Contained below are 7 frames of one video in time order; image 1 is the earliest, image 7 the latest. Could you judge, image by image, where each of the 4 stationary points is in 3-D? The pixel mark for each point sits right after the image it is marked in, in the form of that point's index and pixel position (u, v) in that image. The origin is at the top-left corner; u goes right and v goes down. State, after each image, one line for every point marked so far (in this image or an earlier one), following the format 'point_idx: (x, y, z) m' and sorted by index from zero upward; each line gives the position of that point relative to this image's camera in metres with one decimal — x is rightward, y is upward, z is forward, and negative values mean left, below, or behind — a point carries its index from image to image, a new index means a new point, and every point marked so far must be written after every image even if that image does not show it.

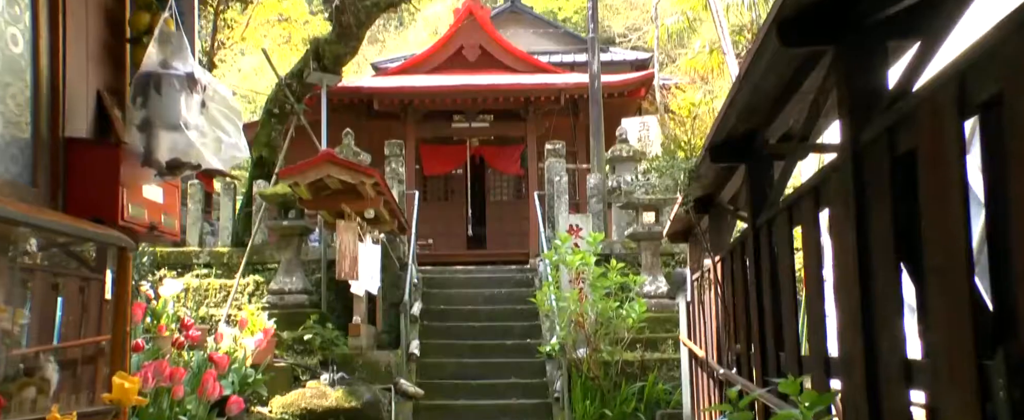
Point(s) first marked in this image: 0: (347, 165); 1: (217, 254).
0: (-1.3, +0.3, +7.7) m
1: (-3.2, -0.5, +10.6) m
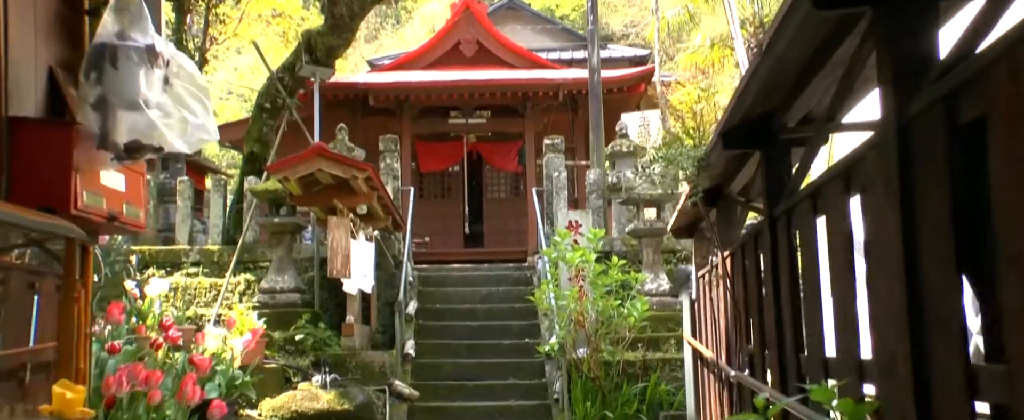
0: (-1.3, +0.4, +7.4) m
1: (-3.2, -0.4, +10.4) m
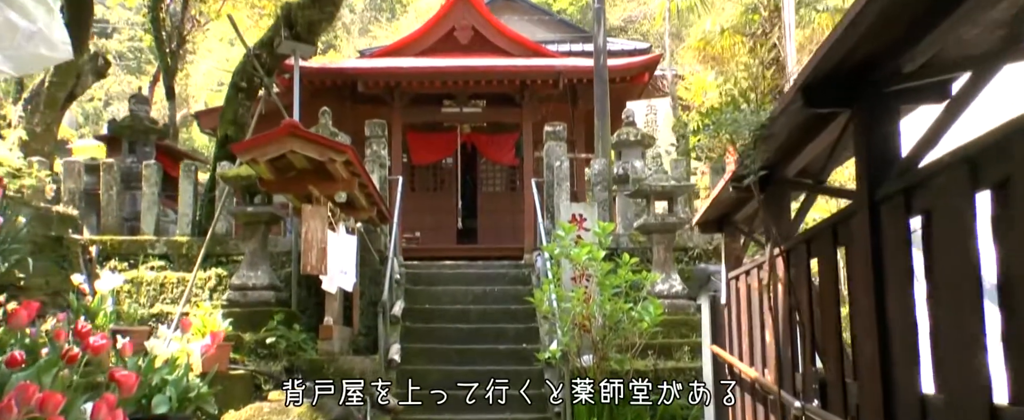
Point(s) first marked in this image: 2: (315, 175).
0: (-1.3, +0.5, +6.5) m
1: (-3.3, -0.3, +9.4) m
2: (-1.4, +0.2, +7.0) m
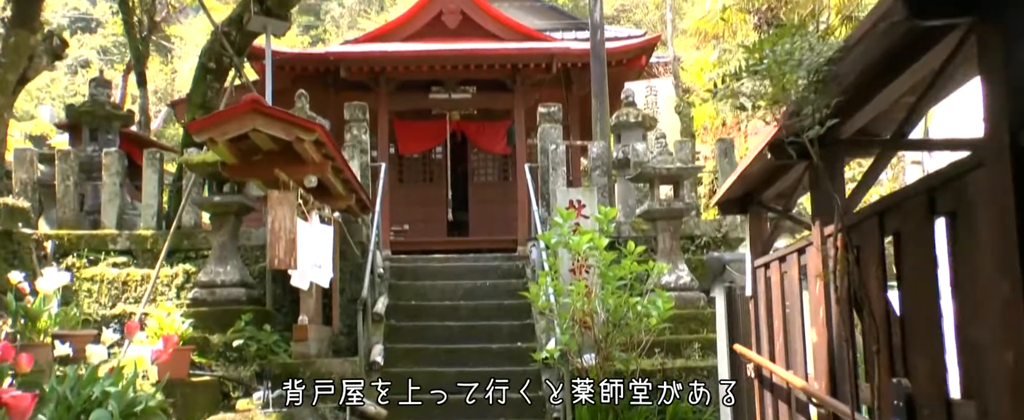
0: (-1.4, +0.5, +5.8) m
1: (-3.3, -0.3, +8.7) m
2: (-1.5, +0.3, +6.3) m
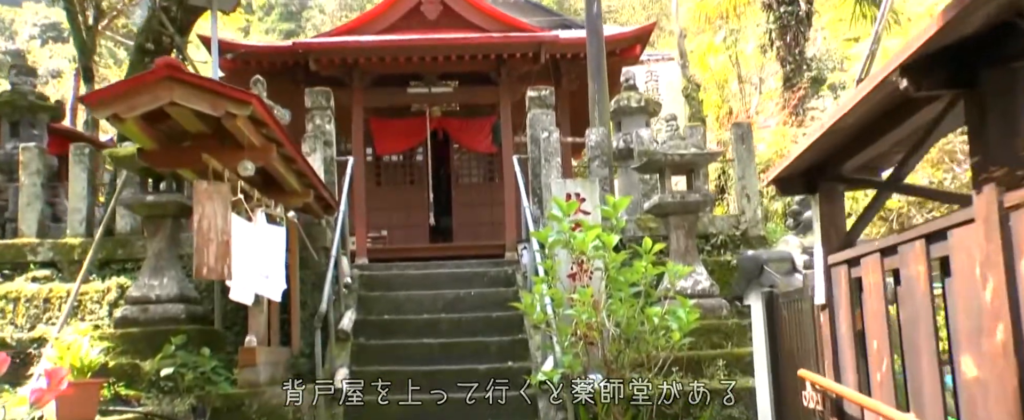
0: (-1.4, +0.6, +4.5) m
1: (-3.4, -0.3, +7.4) m
2: (-1.5, +0.4, +5.0) m
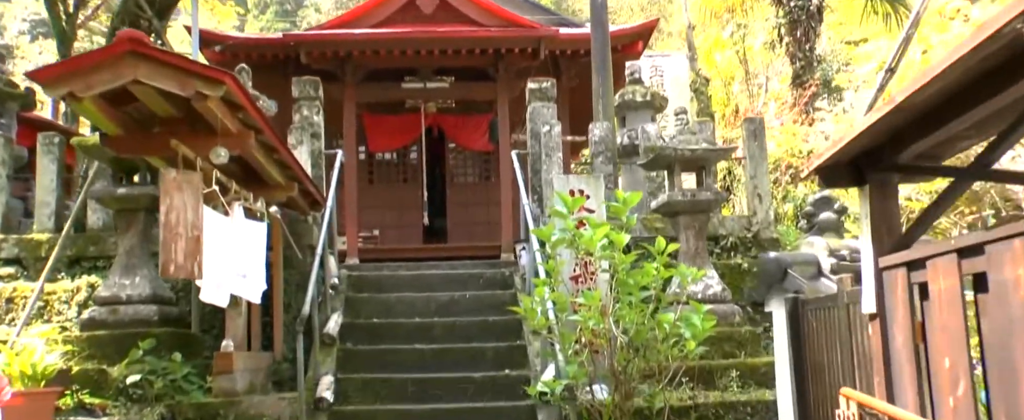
0: (-1.4, +0.6, +4.1) m
1: (-3.4, -0.2, +6.9) m
2: (-1.5, +0.4, +4.6) m
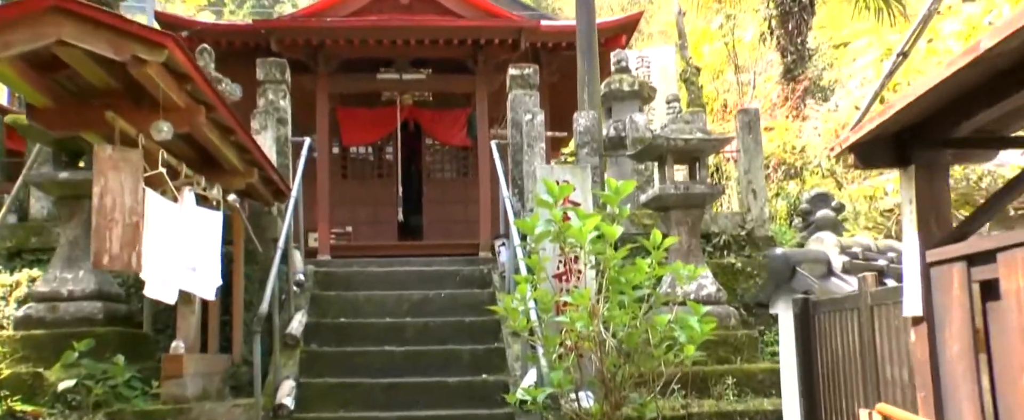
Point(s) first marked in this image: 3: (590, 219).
0: (-1.5, +0.7, +3.6) m
1: (-3.6, -0.2, +6.4) m
2: (-1.6, +0.5, +4.1) m
3: (+0.3, -0.1, +4.6) m
